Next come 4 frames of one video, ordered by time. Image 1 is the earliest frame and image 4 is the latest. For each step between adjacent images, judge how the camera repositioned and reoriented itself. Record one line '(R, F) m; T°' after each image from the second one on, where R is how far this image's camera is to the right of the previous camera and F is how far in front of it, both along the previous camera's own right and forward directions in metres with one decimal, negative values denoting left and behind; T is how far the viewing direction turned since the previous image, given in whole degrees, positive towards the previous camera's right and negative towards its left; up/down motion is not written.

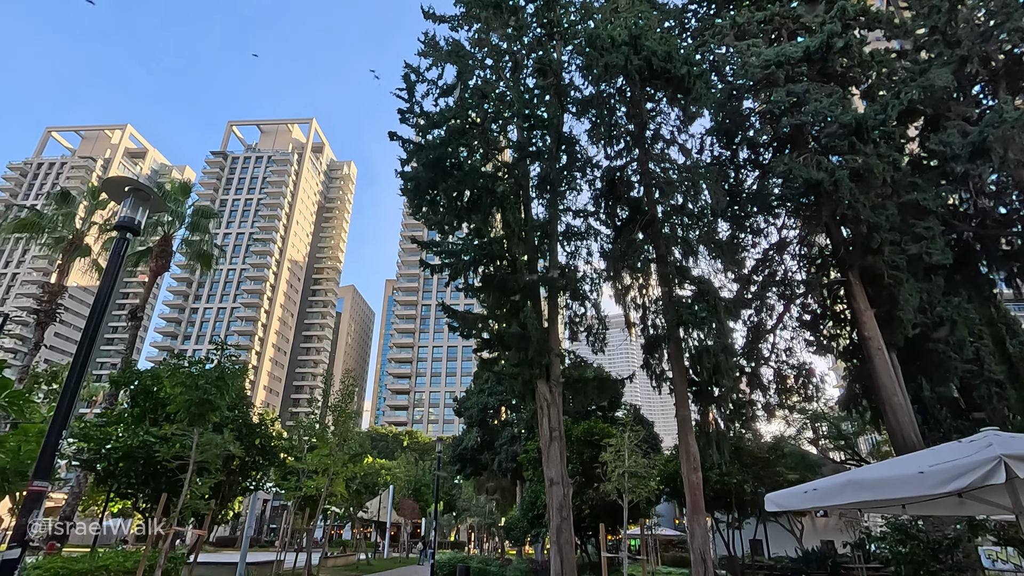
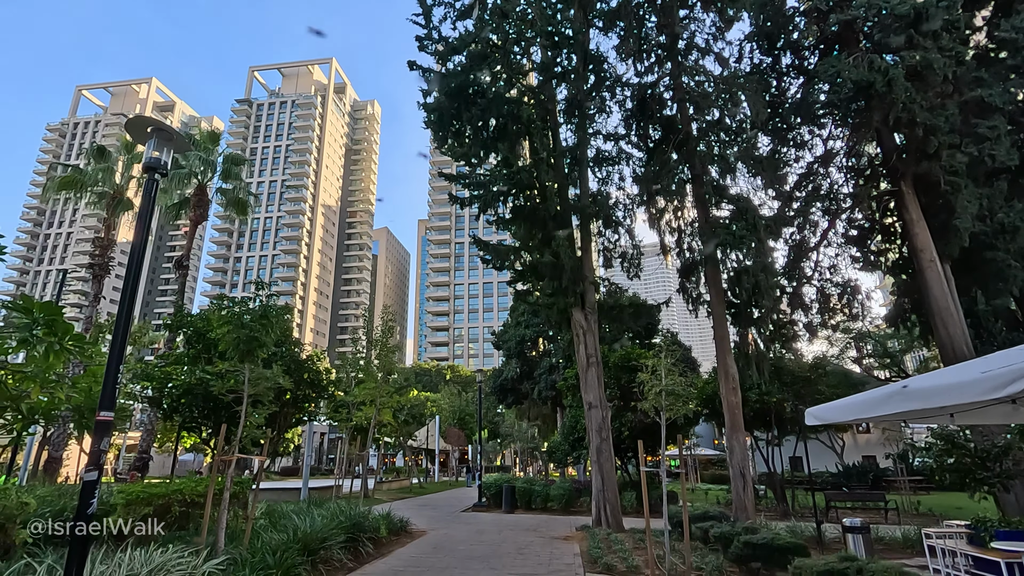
(0.0, +0.1) m; -4°
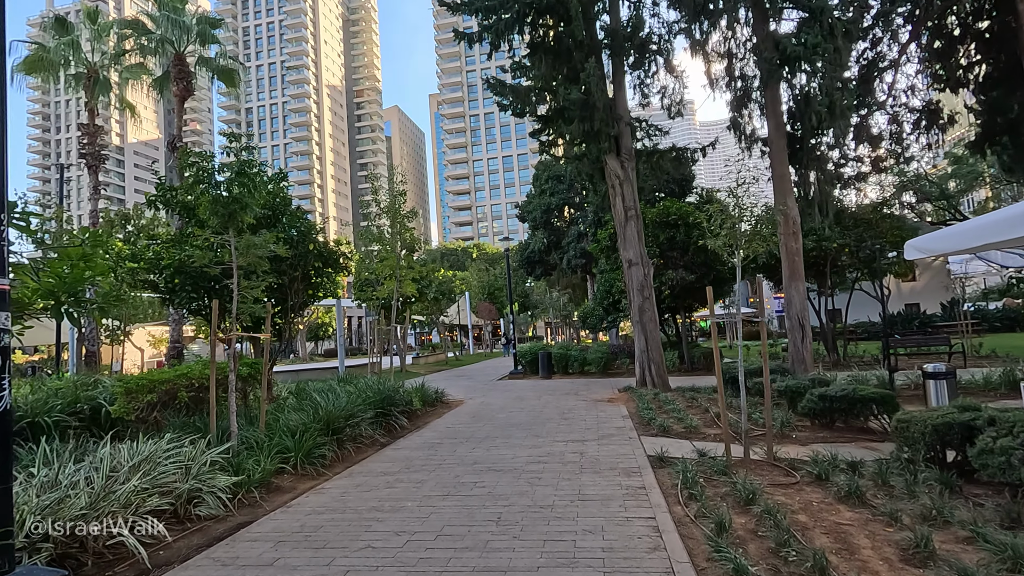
(-0.1, +1.4) m; -3°
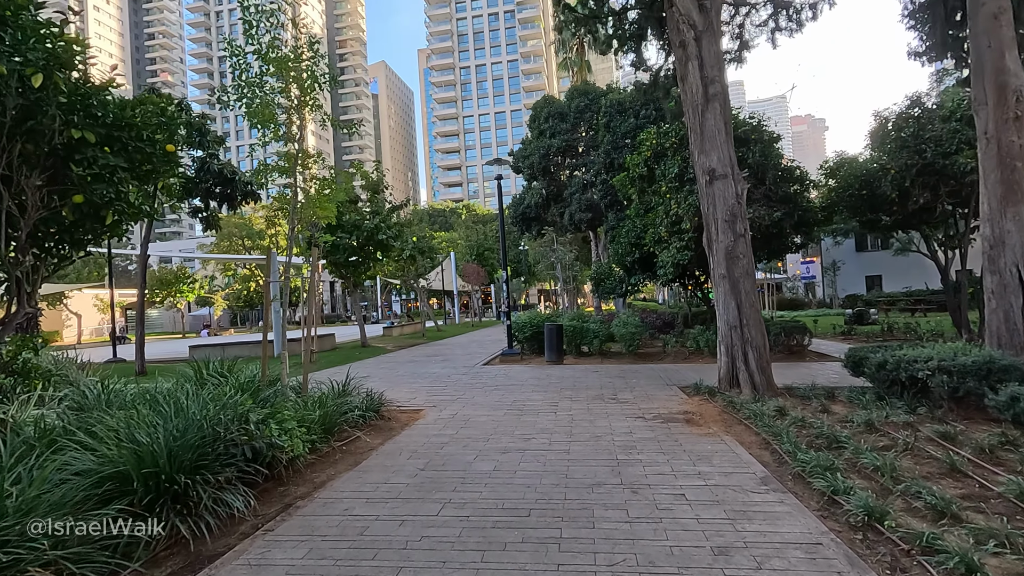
(0.0, +5.1) m; +1°
